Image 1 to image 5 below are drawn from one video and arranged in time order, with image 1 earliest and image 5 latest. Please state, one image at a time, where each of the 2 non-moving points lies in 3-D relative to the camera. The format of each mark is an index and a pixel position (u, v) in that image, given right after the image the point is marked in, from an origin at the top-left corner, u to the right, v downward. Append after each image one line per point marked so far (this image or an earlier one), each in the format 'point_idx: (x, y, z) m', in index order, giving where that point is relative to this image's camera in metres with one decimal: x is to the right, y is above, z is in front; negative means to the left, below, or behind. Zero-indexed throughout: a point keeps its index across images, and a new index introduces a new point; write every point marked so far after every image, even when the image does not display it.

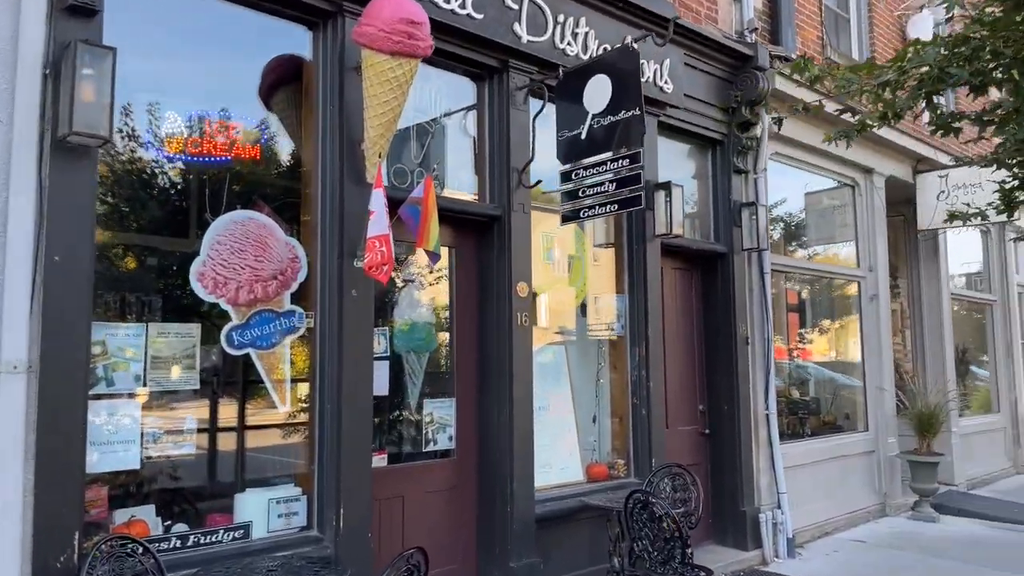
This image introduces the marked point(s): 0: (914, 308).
0: (+5.3, -0.3, +10.4) m
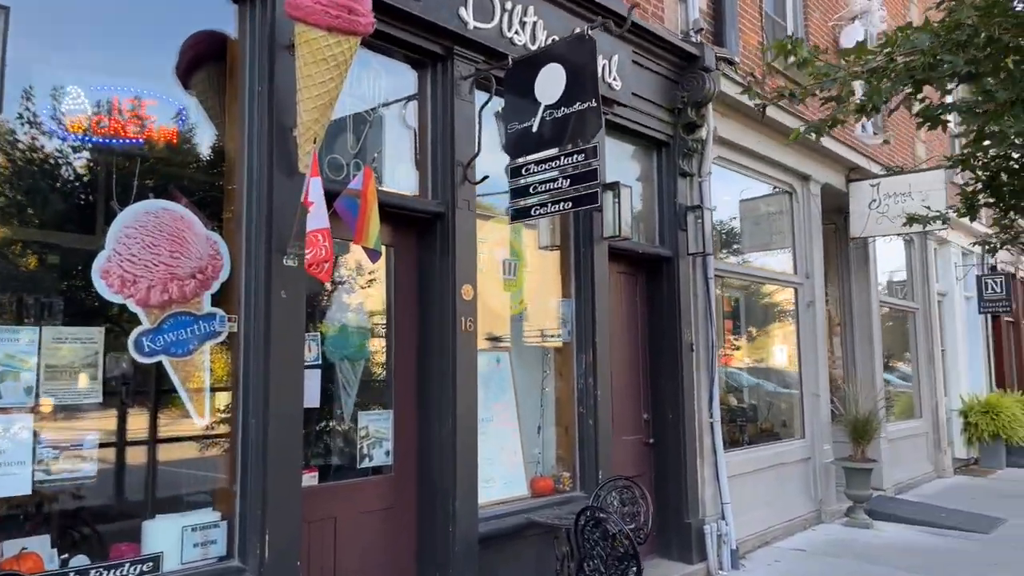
0: (+4.4, -0.4, +10.5) m
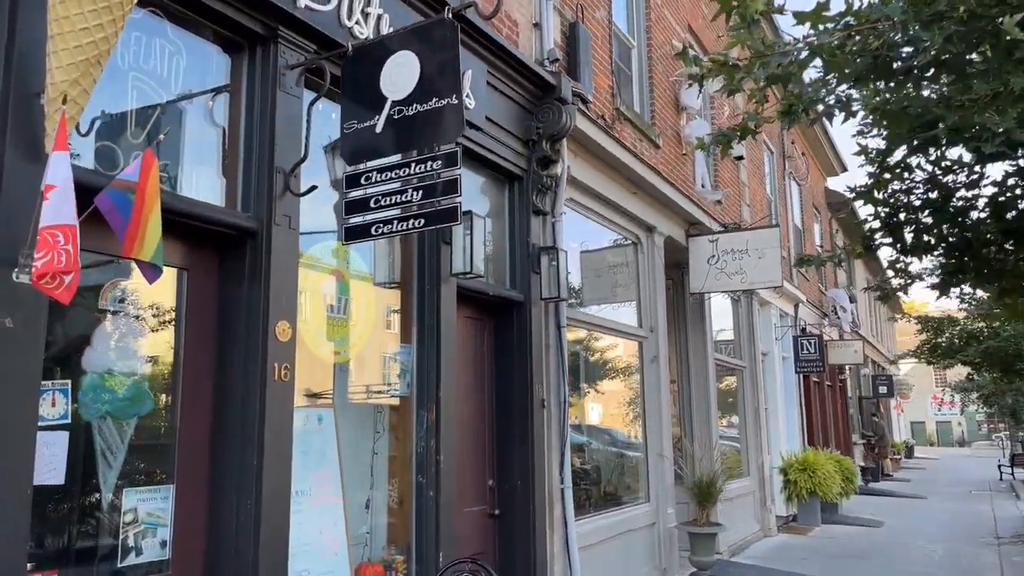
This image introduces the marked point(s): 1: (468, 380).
0: (+2.2, -1.1, +10.3) m
1: (-0.3, -0.7, +5.6) m
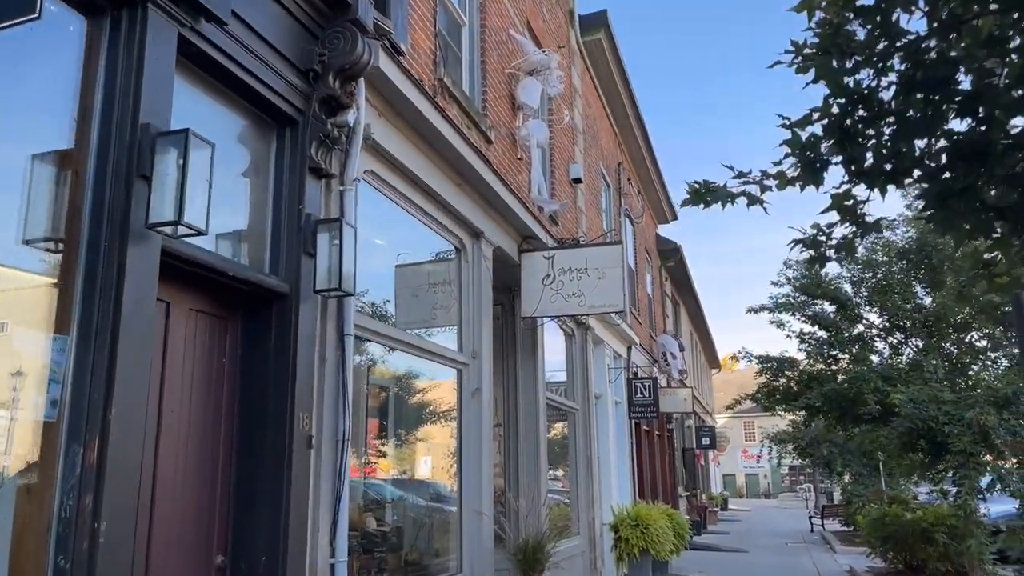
0: (0.0, -1.4, +8.8) m
1: (-1.5, -0.5, +3.7) m
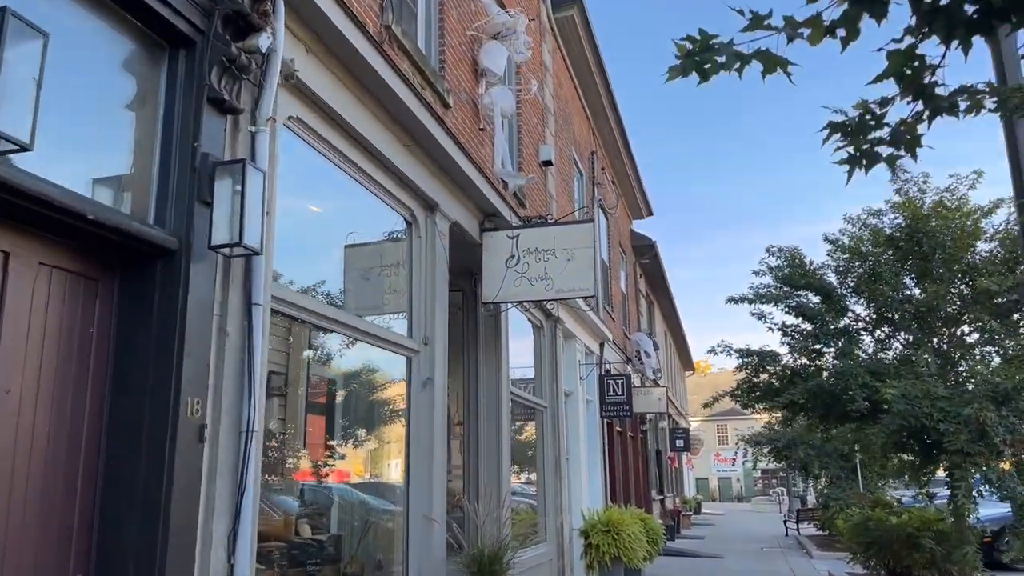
0: (-0.5, -1.2, +8.1) m
1: (-1.8, -0.4, +2.9) m
